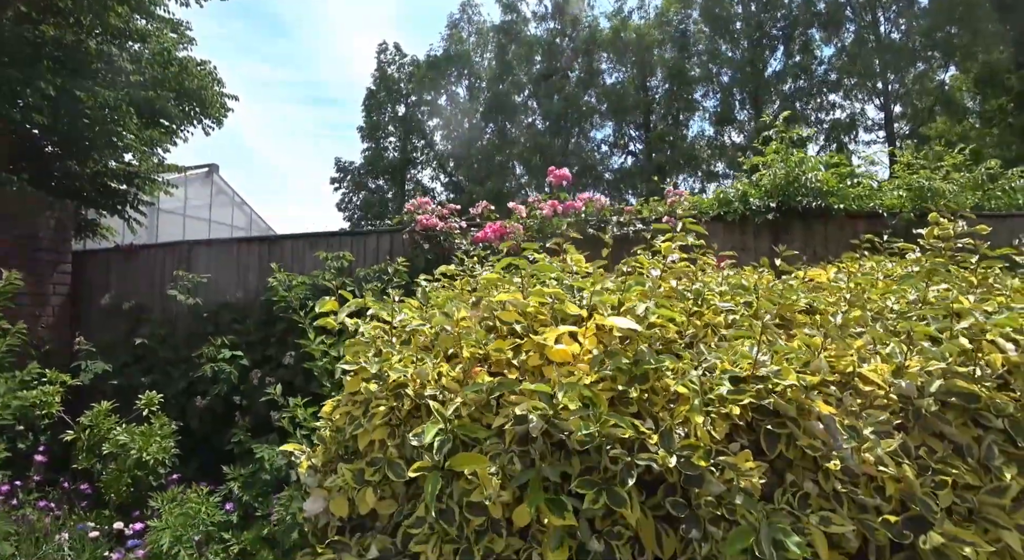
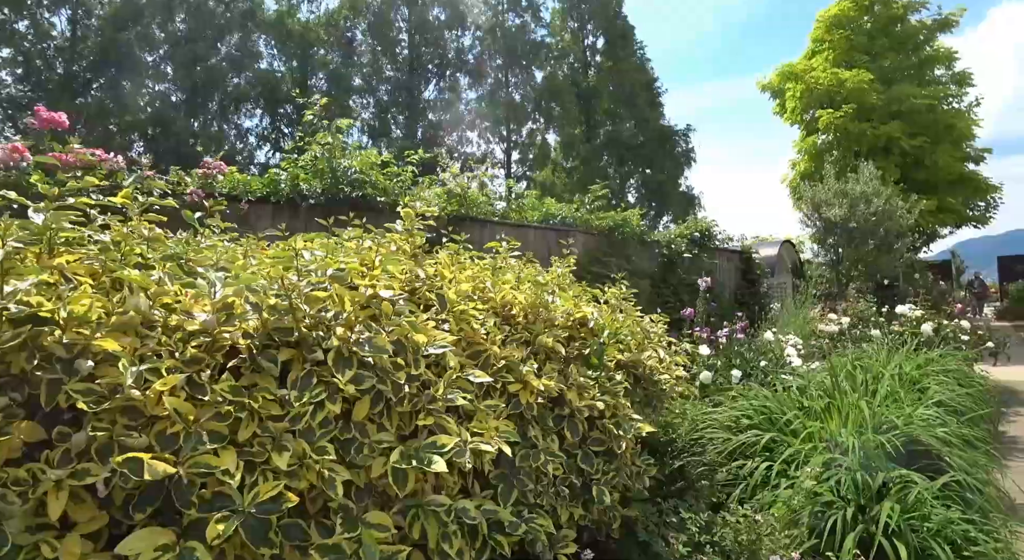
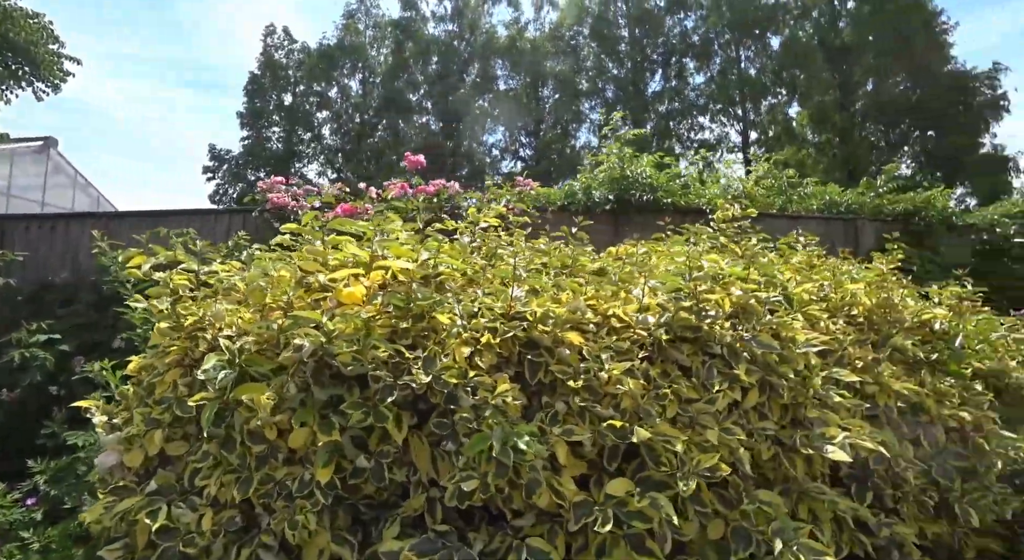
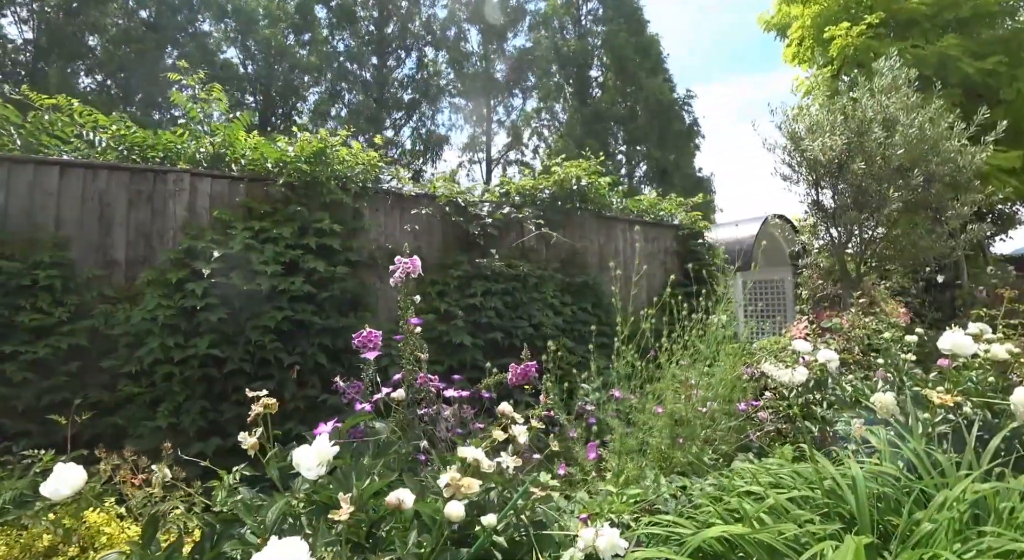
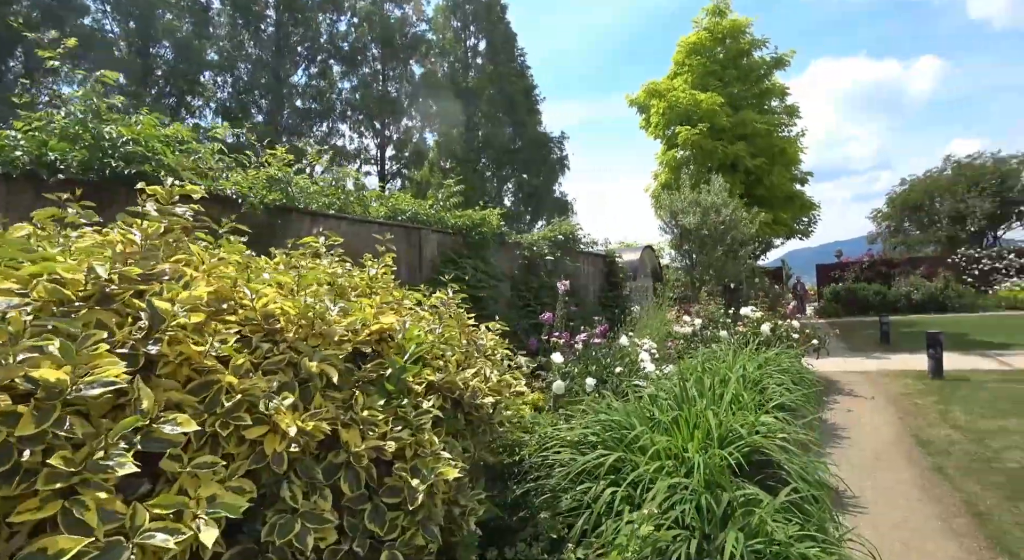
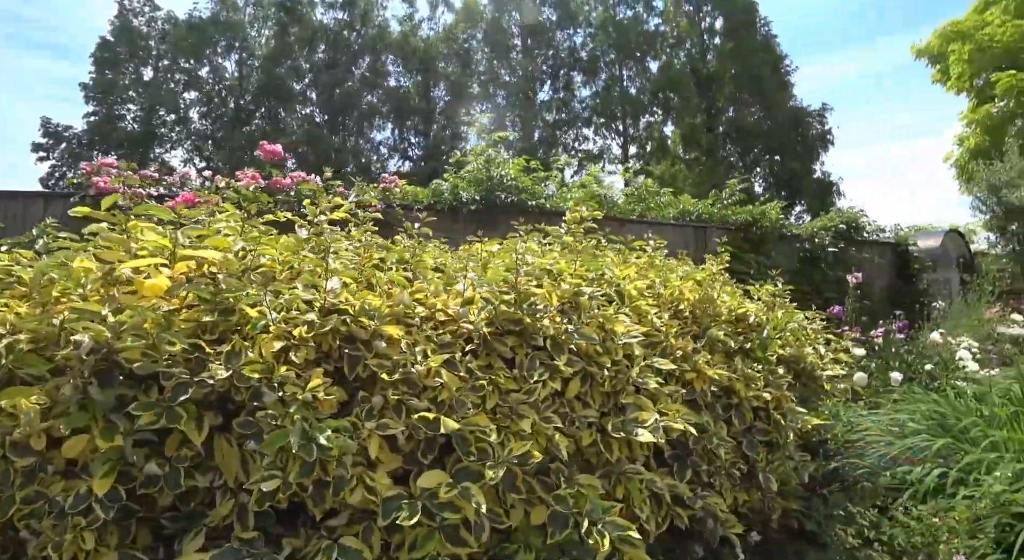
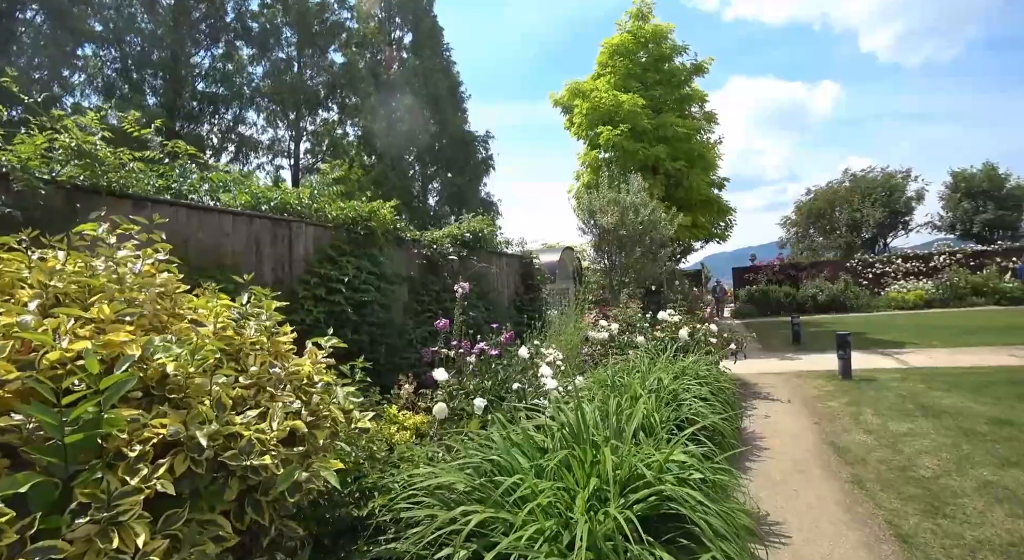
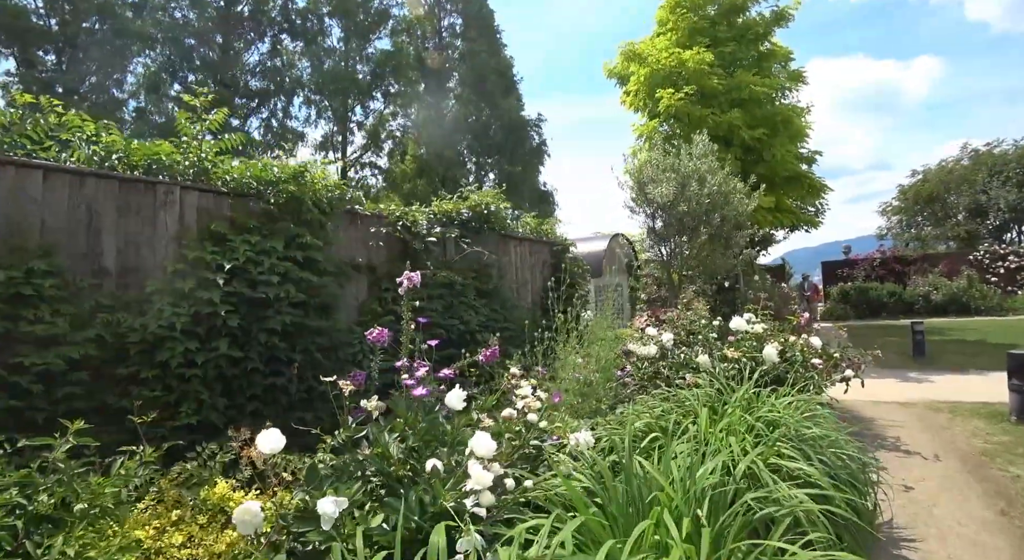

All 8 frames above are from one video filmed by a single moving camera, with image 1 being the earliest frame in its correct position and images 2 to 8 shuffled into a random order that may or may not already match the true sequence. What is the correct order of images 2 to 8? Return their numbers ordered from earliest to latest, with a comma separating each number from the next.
3, 6, 2, 5, 7, 8, 4
